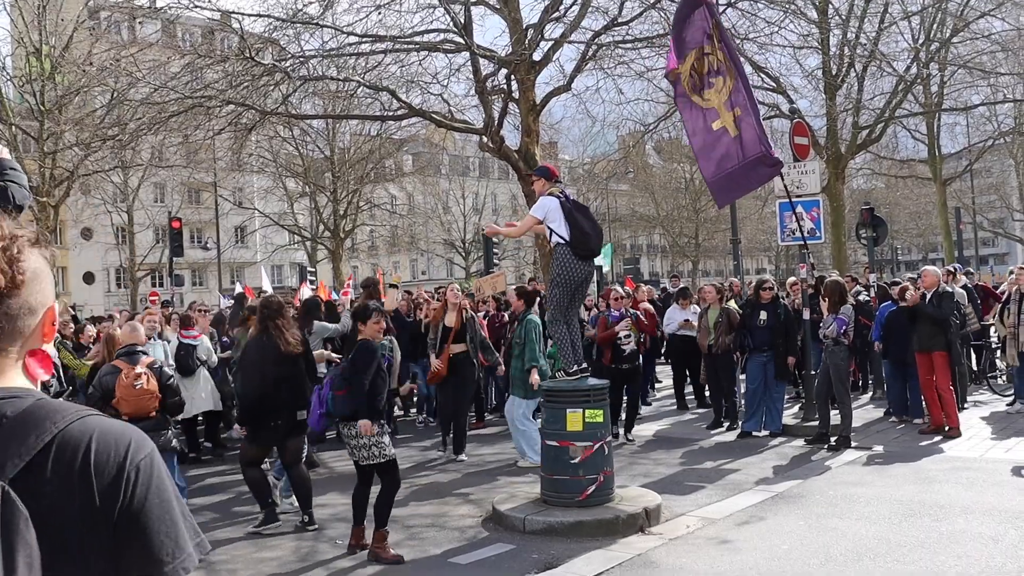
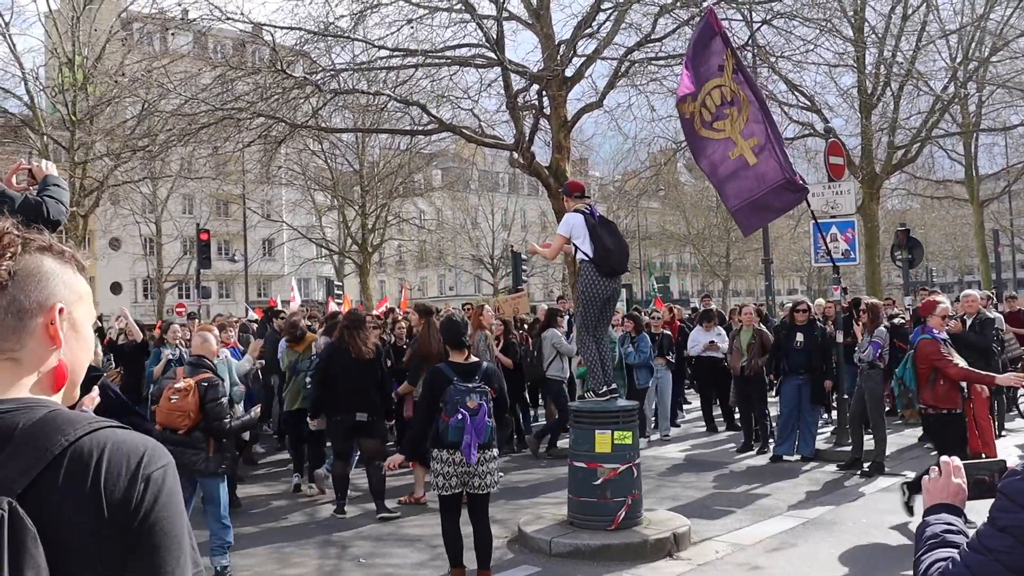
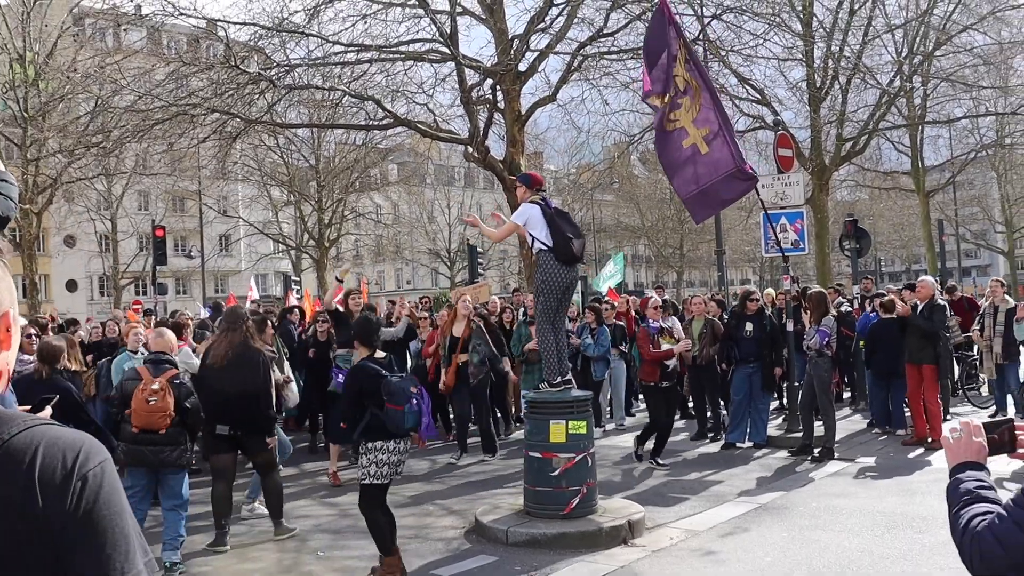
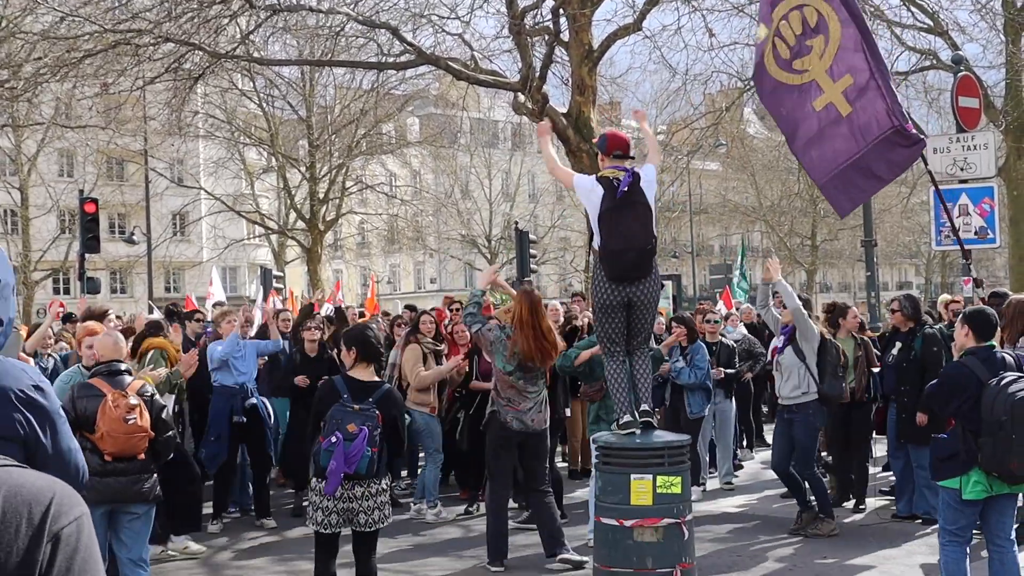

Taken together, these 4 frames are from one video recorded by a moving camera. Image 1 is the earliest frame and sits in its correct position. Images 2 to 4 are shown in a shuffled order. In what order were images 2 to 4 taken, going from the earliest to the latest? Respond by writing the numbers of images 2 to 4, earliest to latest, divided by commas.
3, 2, 4
